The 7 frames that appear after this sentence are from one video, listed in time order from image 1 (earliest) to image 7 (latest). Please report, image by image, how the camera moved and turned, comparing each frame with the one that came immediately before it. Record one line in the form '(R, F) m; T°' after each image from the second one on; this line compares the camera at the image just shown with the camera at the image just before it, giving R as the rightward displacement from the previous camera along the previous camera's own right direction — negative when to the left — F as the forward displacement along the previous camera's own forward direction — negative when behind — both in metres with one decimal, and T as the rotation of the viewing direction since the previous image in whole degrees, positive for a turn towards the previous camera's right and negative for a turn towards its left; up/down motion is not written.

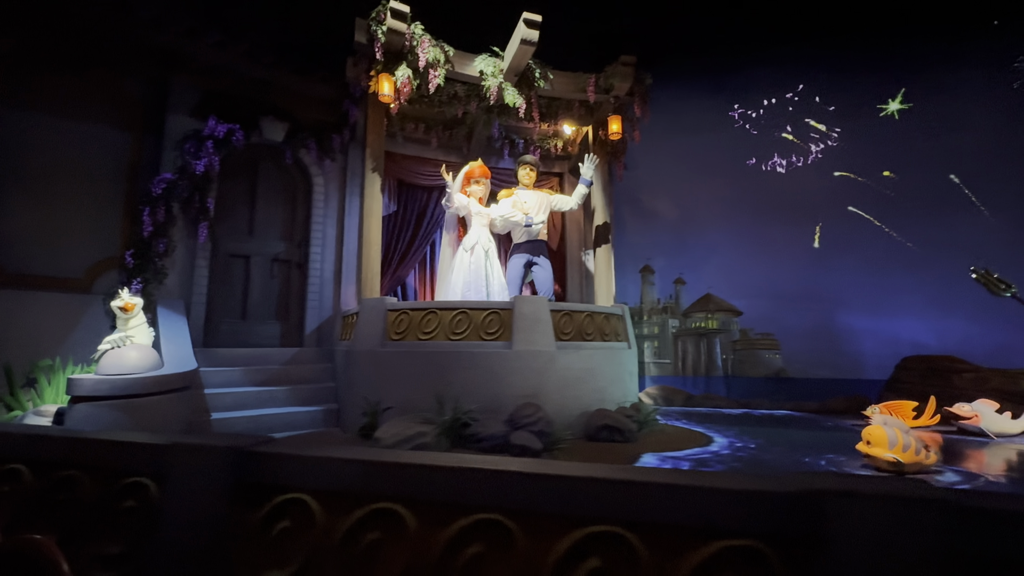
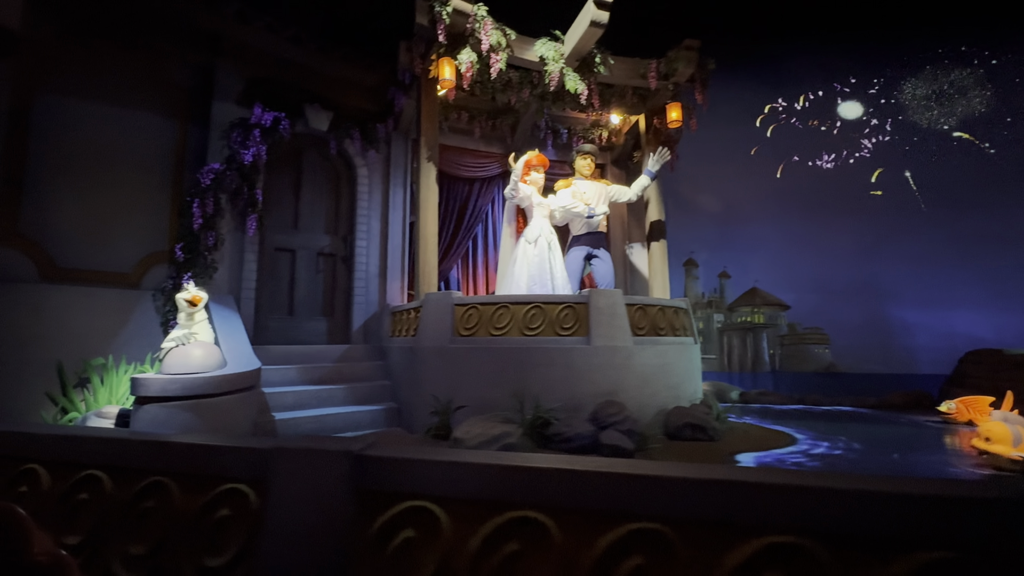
(-0.8, +0.2) m; 0°
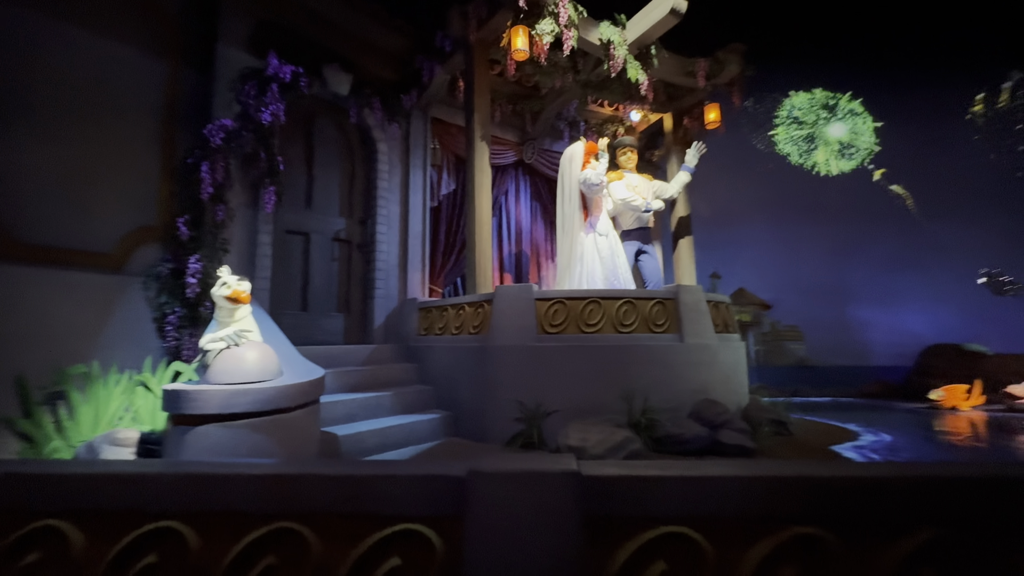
(-1.7, +0.6) m; +12°
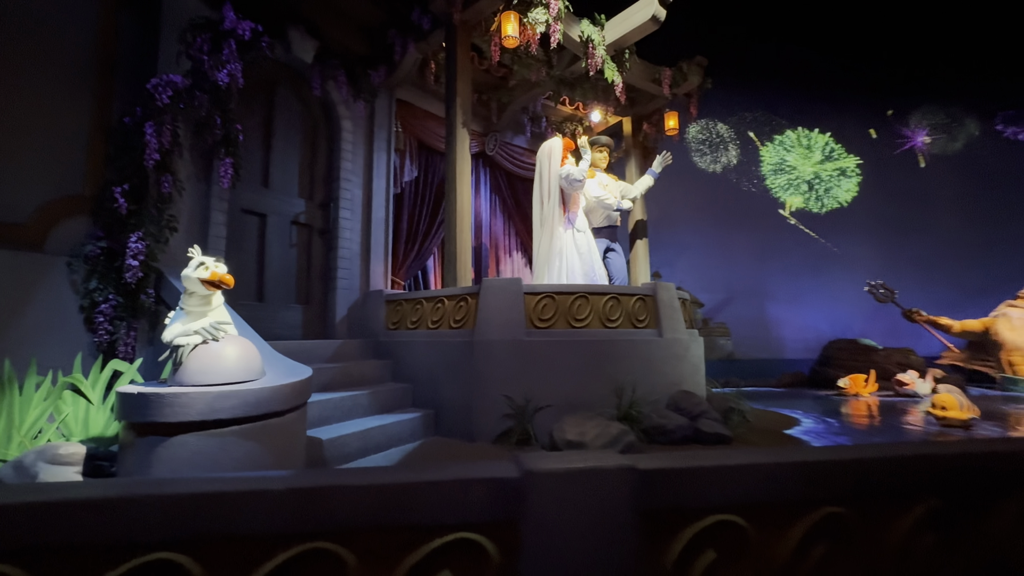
(-0.7, +0.2) m; +11°
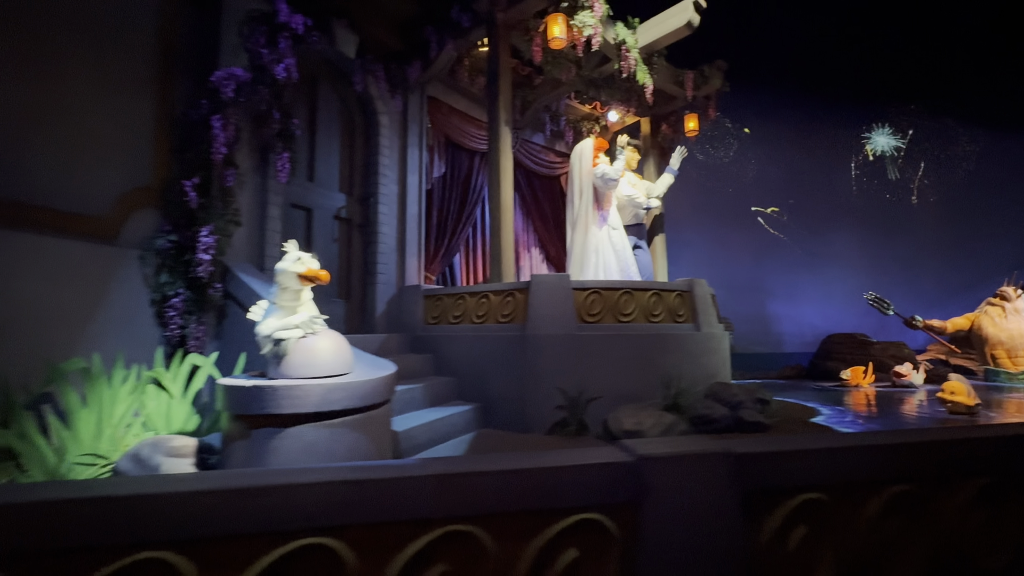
(-0.7, -0.1) m; +3°
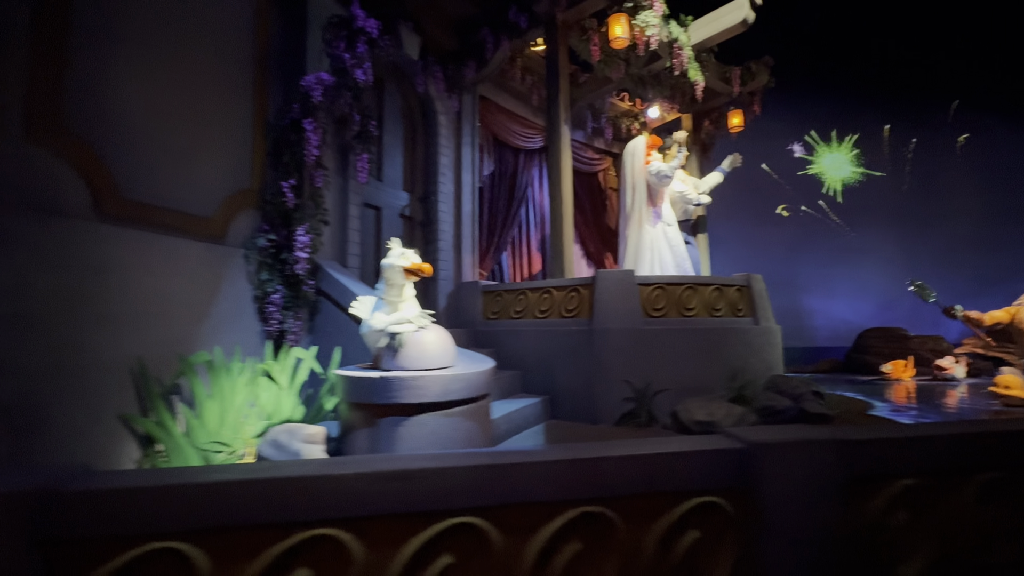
(-0.6, -0.1) m; -1°
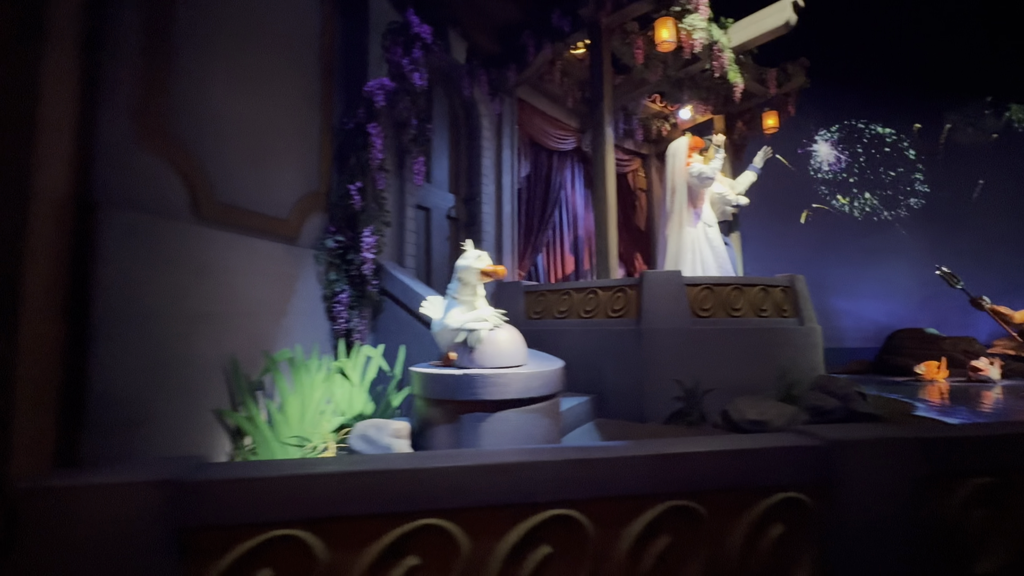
(-0.4, -0.1) m; -1°
